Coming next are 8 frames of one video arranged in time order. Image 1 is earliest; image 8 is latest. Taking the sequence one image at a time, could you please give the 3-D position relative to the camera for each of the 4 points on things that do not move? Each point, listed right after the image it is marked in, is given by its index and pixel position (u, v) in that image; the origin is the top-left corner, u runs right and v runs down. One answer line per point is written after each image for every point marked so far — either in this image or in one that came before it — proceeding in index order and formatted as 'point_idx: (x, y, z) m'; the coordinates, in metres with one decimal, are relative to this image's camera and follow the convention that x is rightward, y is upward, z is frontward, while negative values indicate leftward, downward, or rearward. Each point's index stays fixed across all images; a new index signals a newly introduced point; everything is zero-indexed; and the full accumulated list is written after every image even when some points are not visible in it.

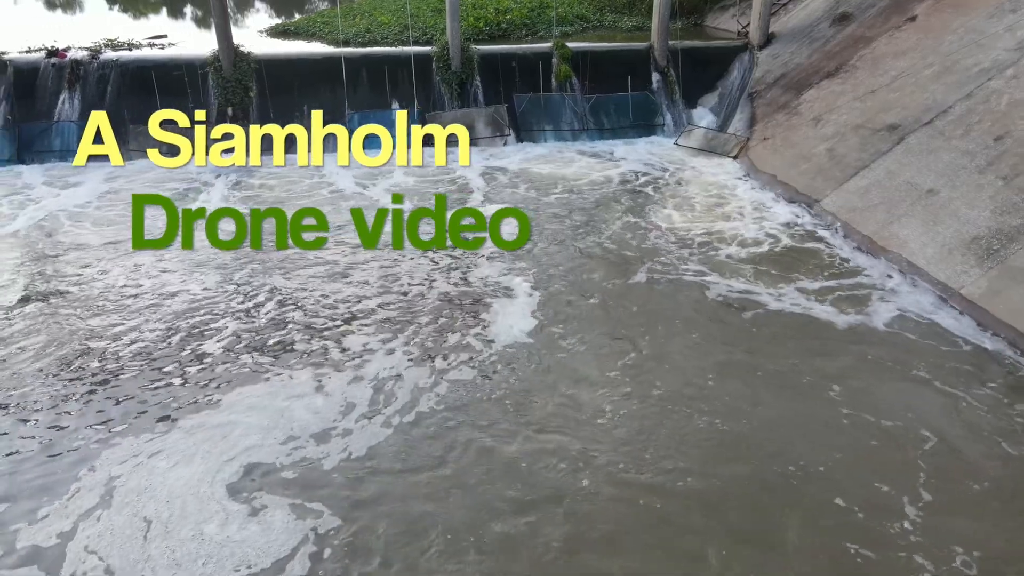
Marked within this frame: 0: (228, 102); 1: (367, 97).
0: (-6.3, +4.1, +16.1) m
1: (-3.3, +4.5, +16.8) m
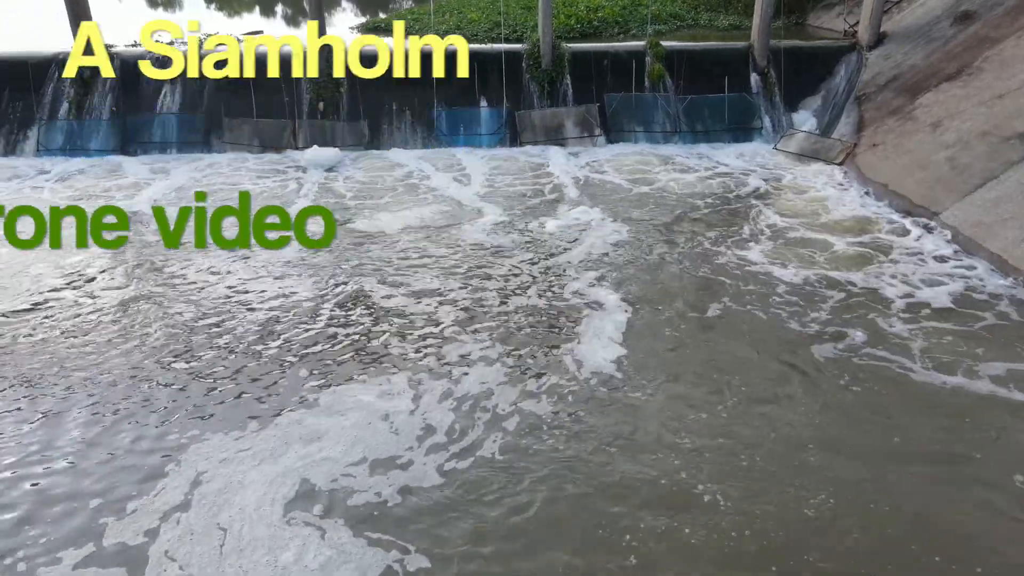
0: (-4.3, +4.3, +16.2) m
1: (-1.3, +4.5, +16.6) m
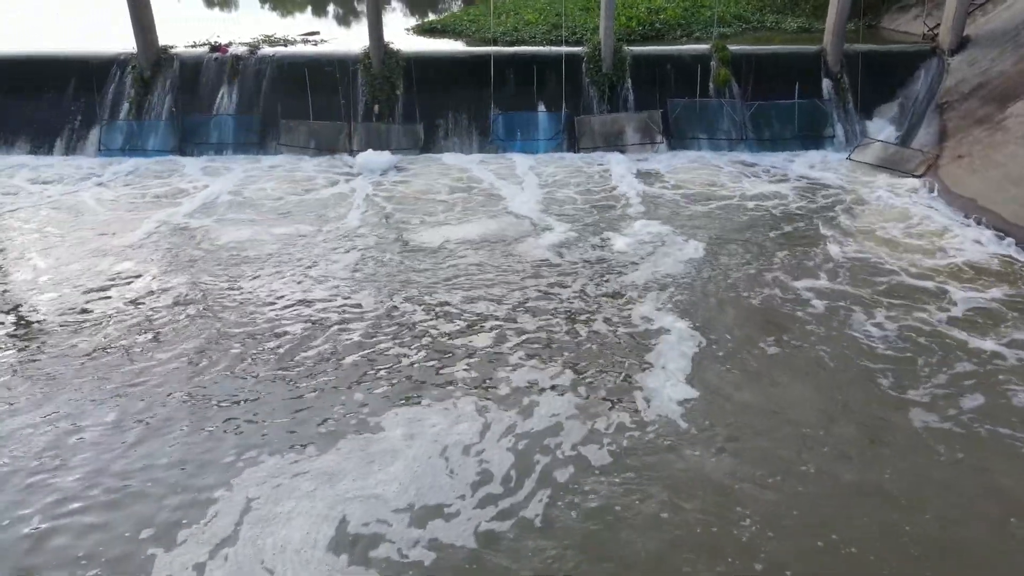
0: (-3.0, +4.2, +16.0) m
1: (0.0, +4.3, +16.2) m
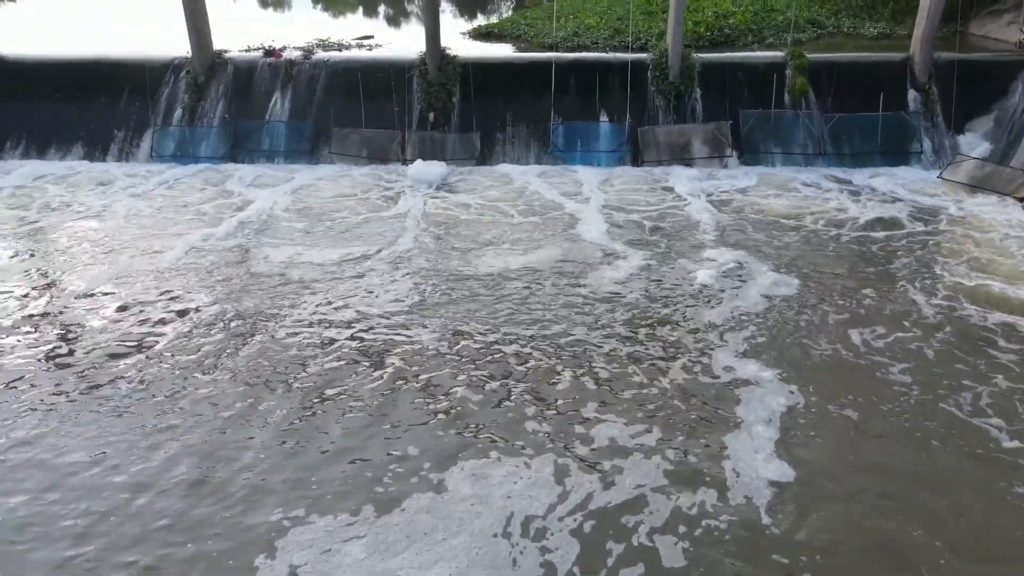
0: (-1.7, +3.8, +15.4) m
1: (+1.3, +3.9, +15.4) m
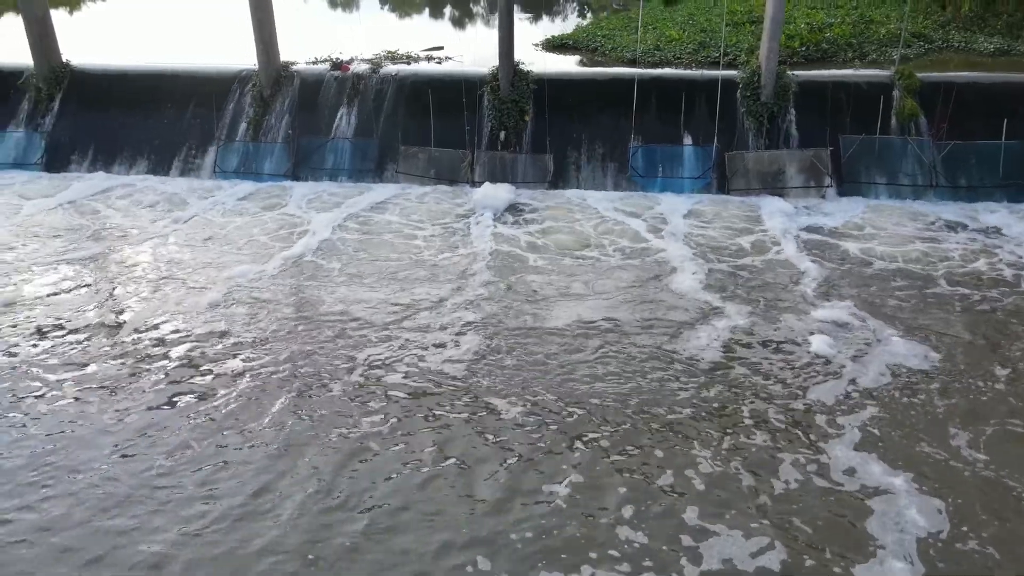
0: (-0.2, +3.2, +14.5) m
1: (+2.8, +3.2, +14.3) m
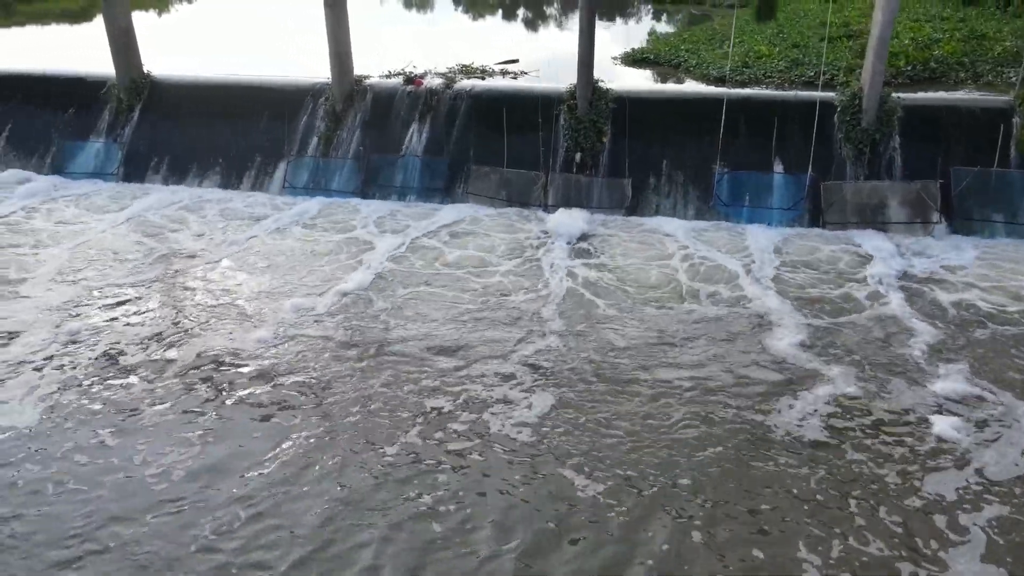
0: (+1.3, +2.7, +13.8) m
1: (+4.3, +2.5, +13.4) m
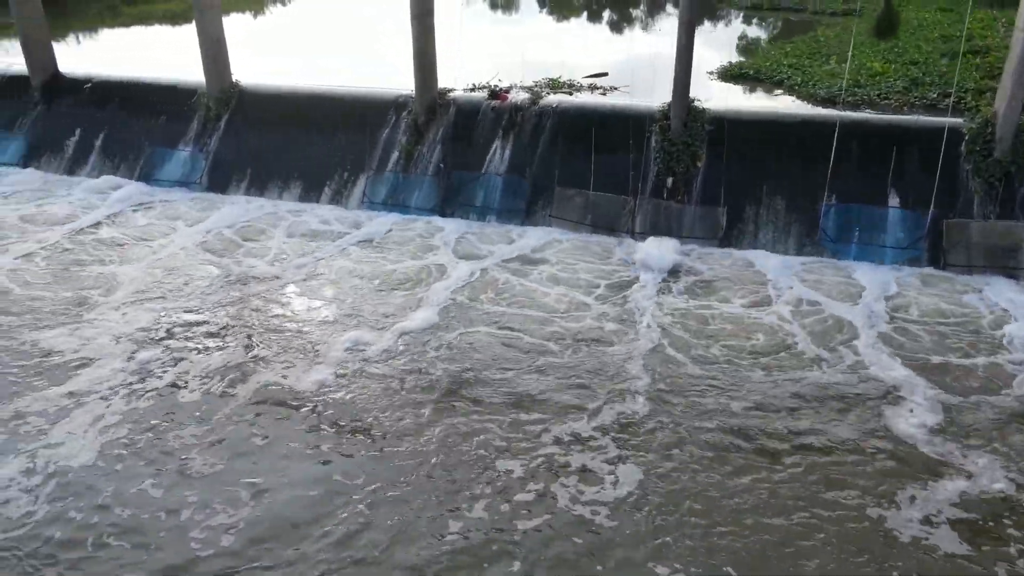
0: (+2.8, +2.1, +12.9) m
1: (+5.7, +1.8, +12.2) m
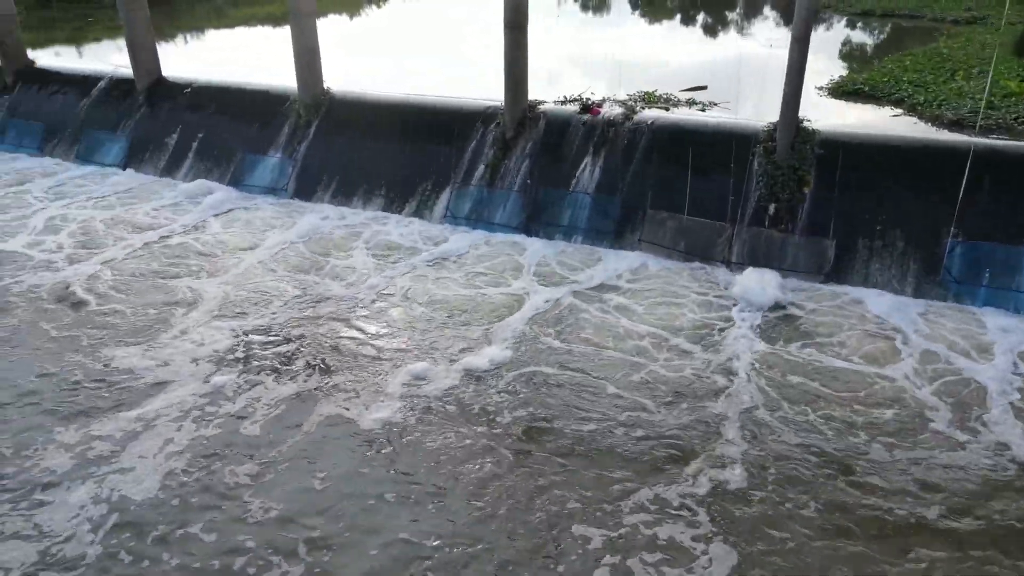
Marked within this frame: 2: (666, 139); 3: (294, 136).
0: (+4.3, +1.5, +12.0) m
1: (+7.1, +1.1, +10.9) m
2: (+2.7, +2.6, +13.1) m
3: (-4.8, +3.3, +16.1) m
